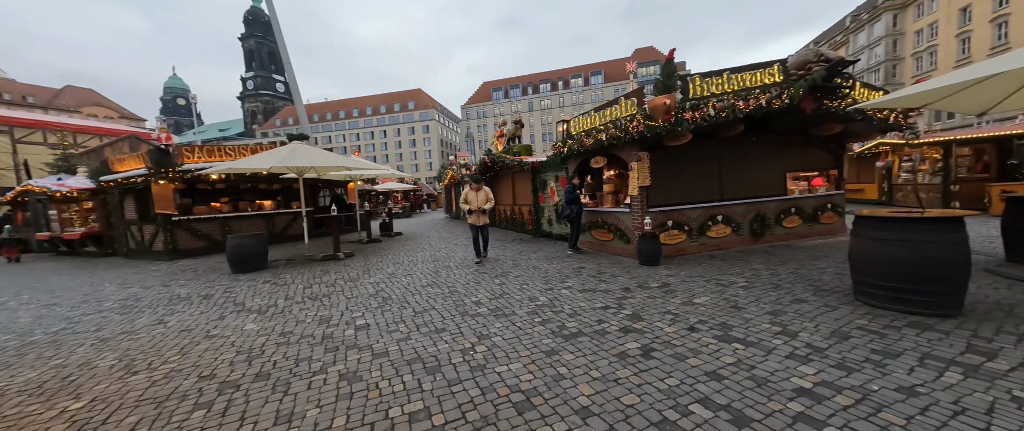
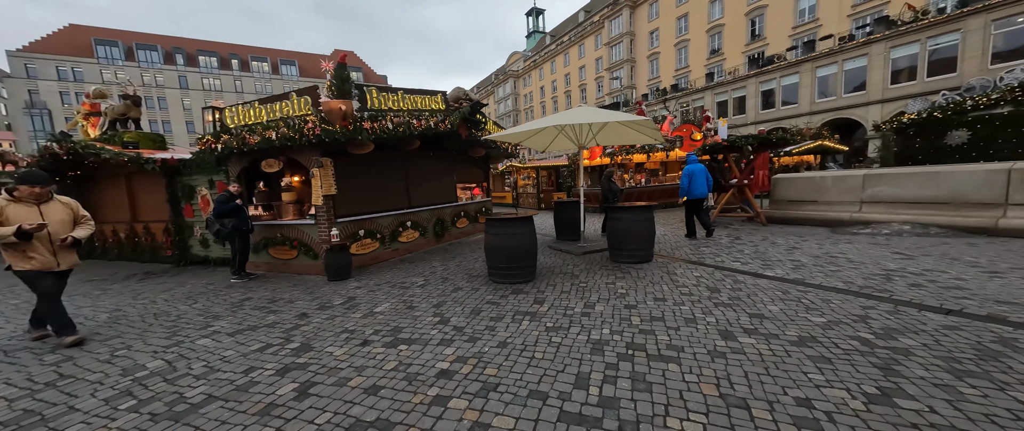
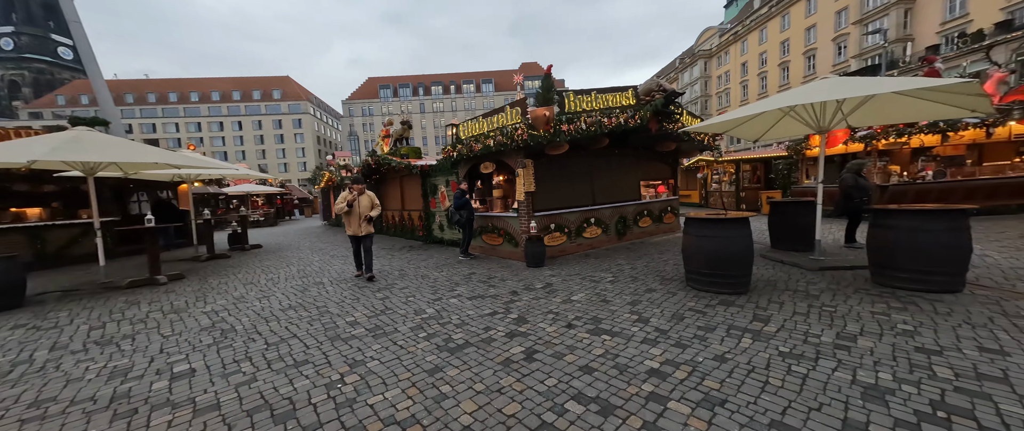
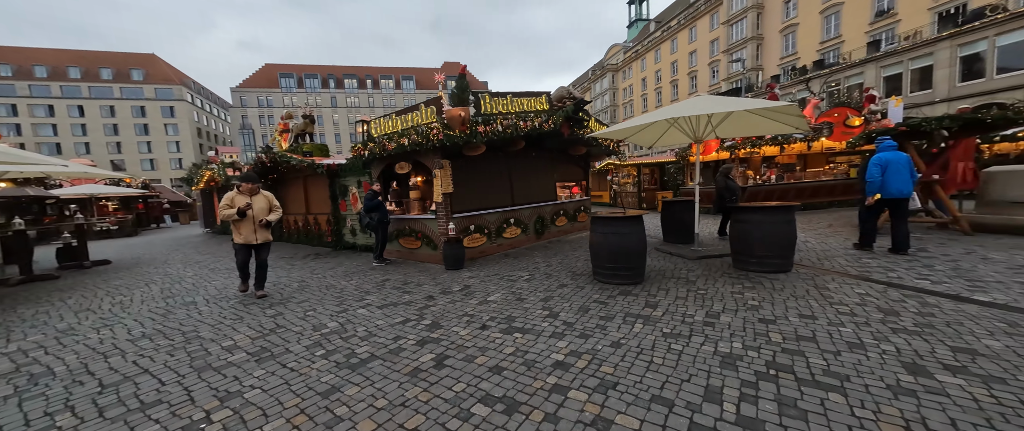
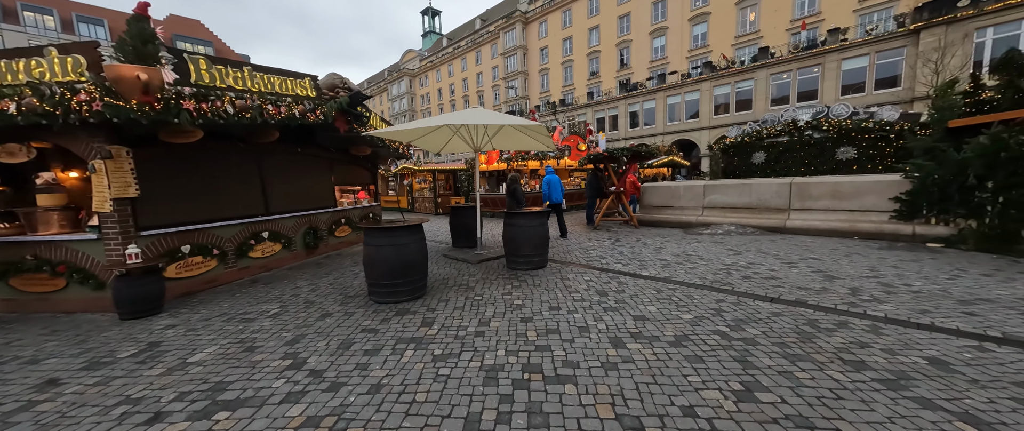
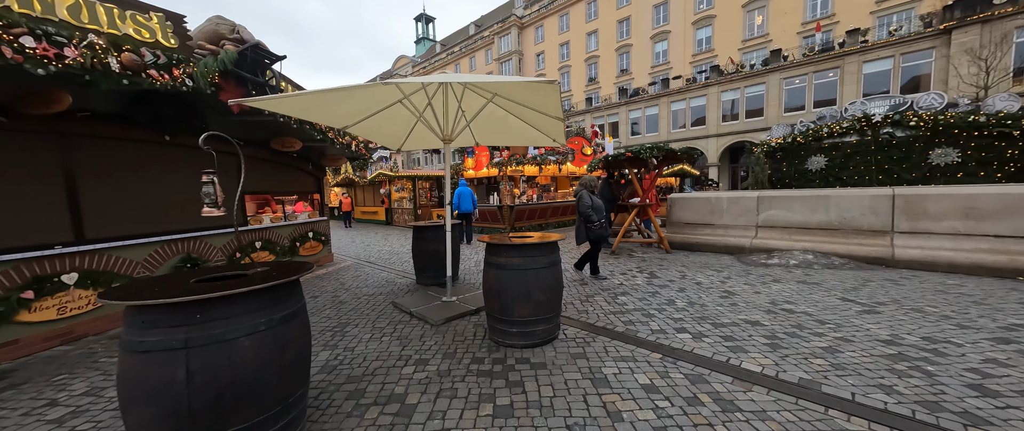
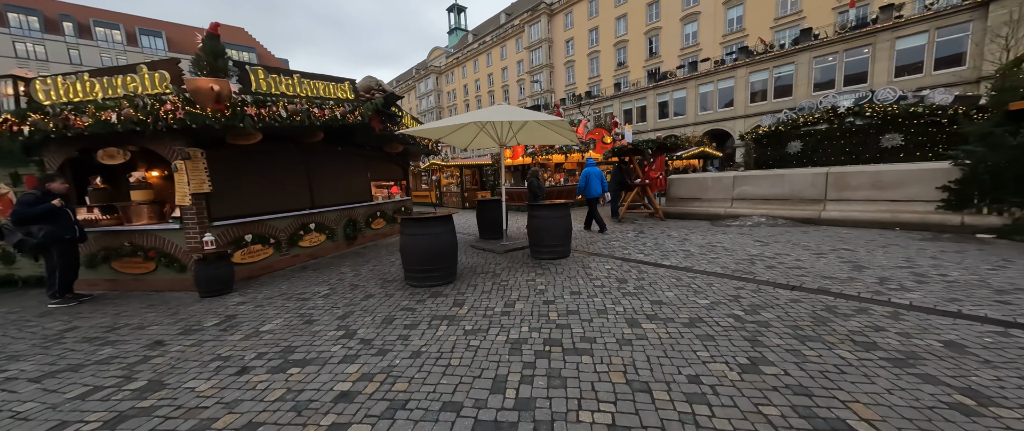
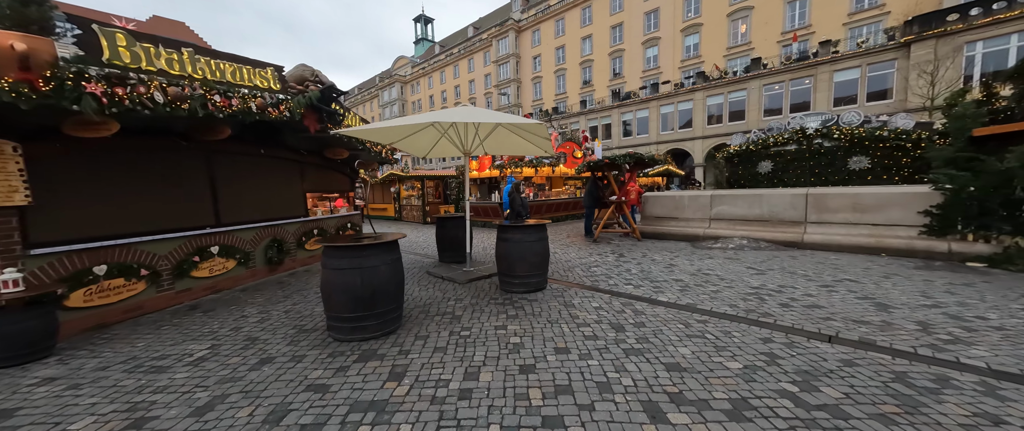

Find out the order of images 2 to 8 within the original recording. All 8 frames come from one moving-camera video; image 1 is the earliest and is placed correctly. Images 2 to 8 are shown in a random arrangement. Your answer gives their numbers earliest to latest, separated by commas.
3, 4, 2, 7, 5, 8, 6
